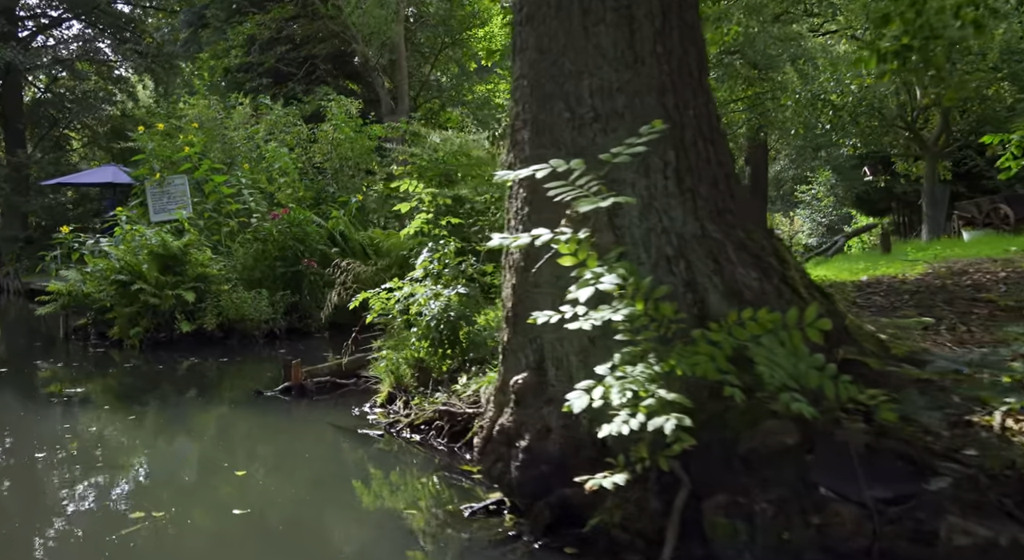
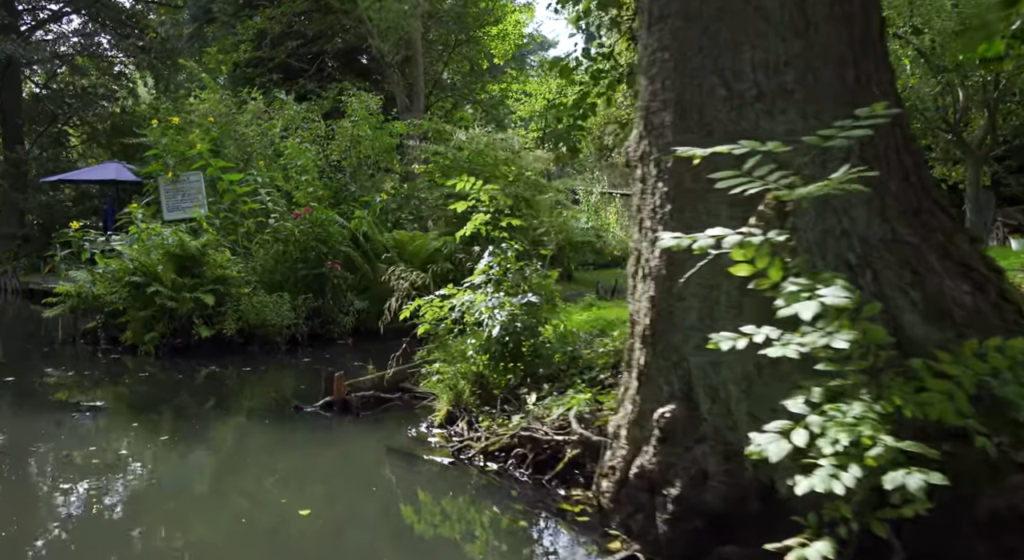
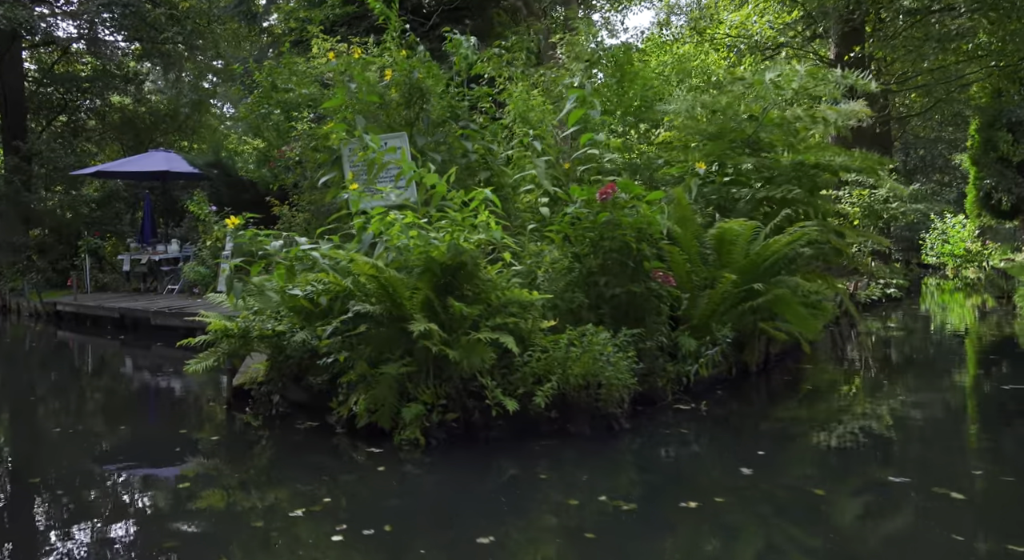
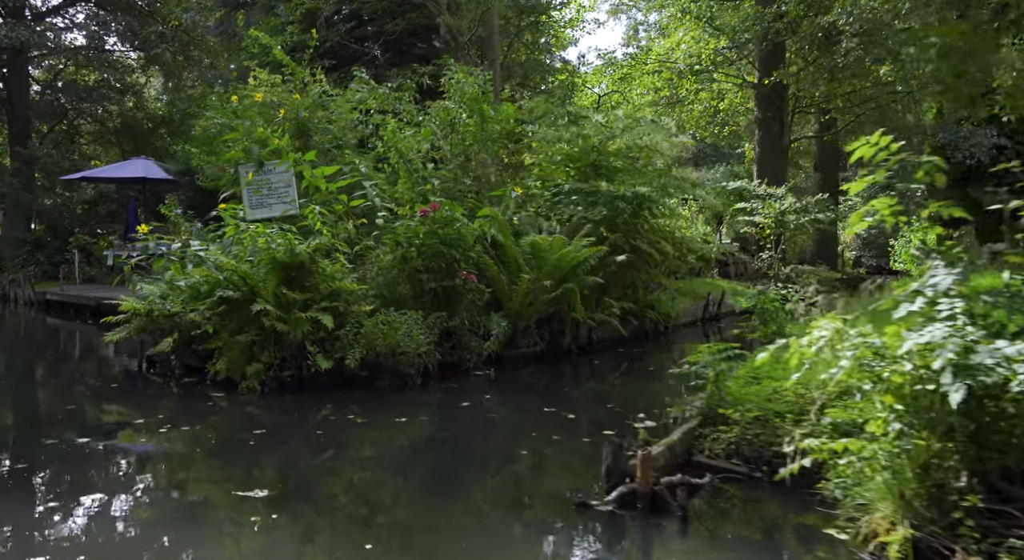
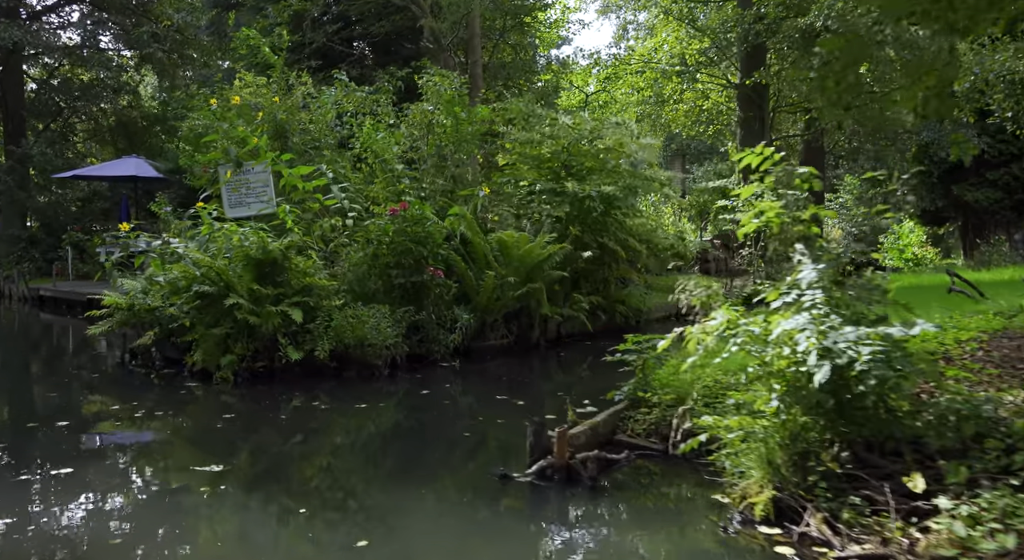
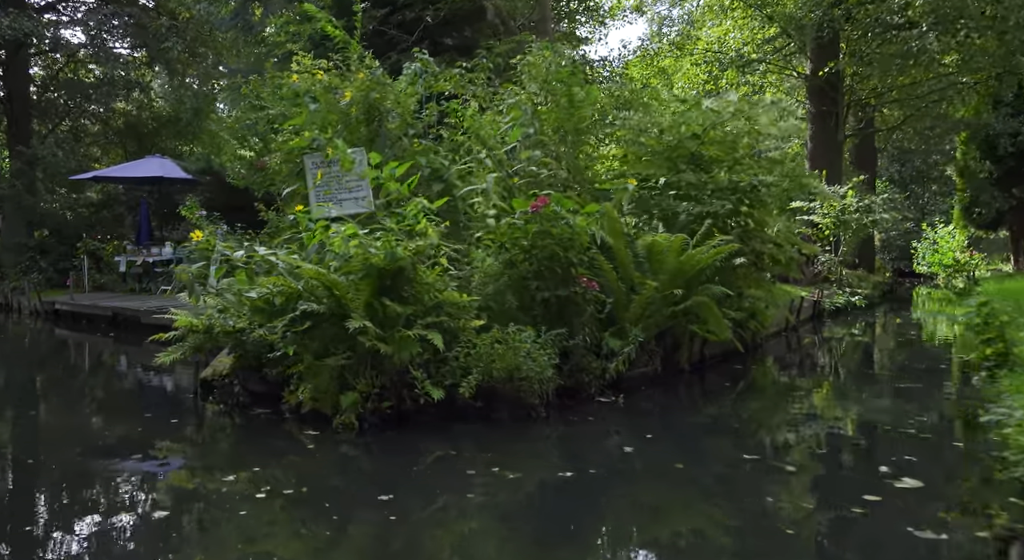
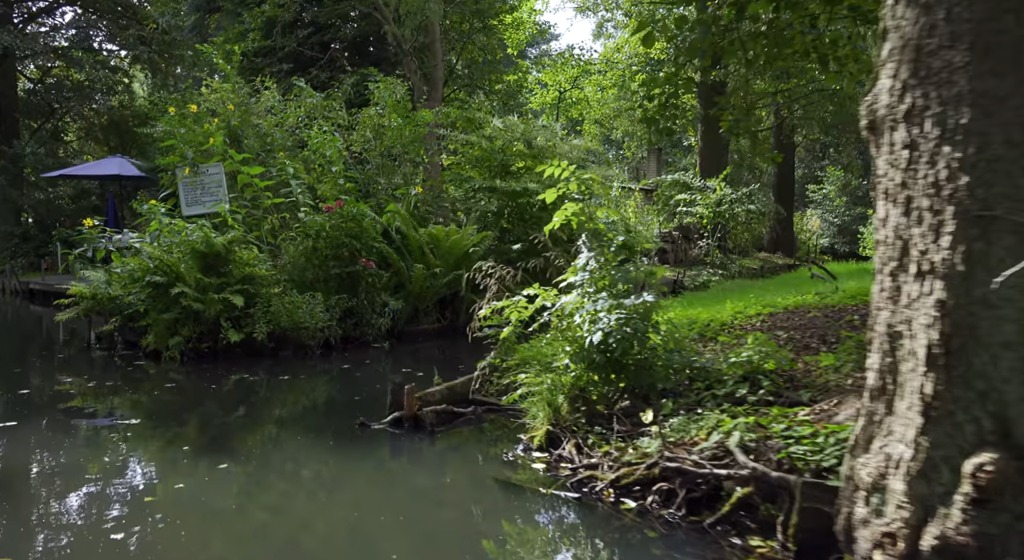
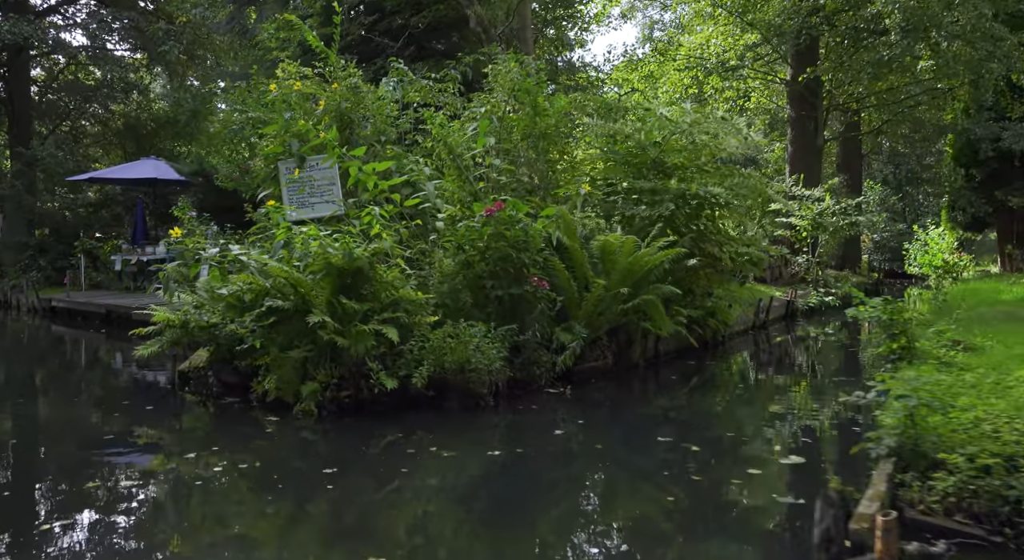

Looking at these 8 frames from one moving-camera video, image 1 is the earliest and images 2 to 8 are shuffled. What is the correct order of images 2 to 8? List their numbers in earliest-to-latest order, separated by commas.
2, 7, 5, 4, 8, 6, 3
